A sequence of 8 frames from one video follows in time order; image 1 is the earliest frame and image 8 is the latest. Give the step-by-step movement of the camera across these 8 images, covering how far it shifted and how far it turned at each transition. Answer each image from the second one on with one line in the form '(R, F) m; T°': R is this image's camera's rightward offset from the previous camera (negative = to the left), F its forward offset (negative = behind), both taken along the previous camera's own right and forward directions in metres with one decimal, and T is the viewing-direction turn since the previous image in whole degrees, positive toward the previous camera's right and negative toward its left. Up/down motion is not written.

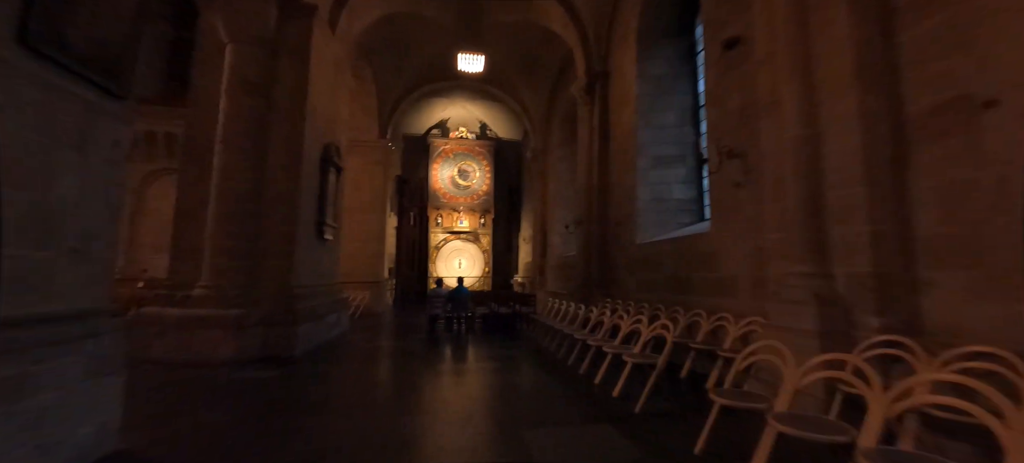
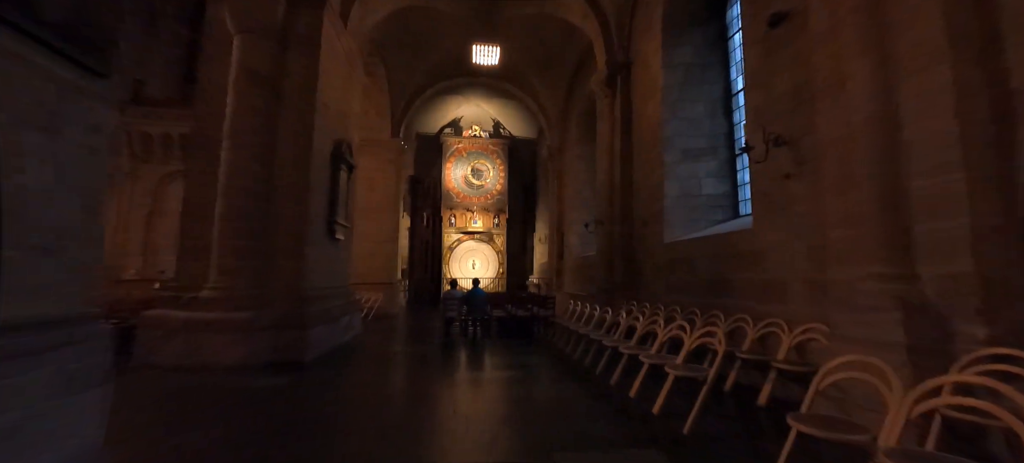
(-0.1, +0.4) m; -2°
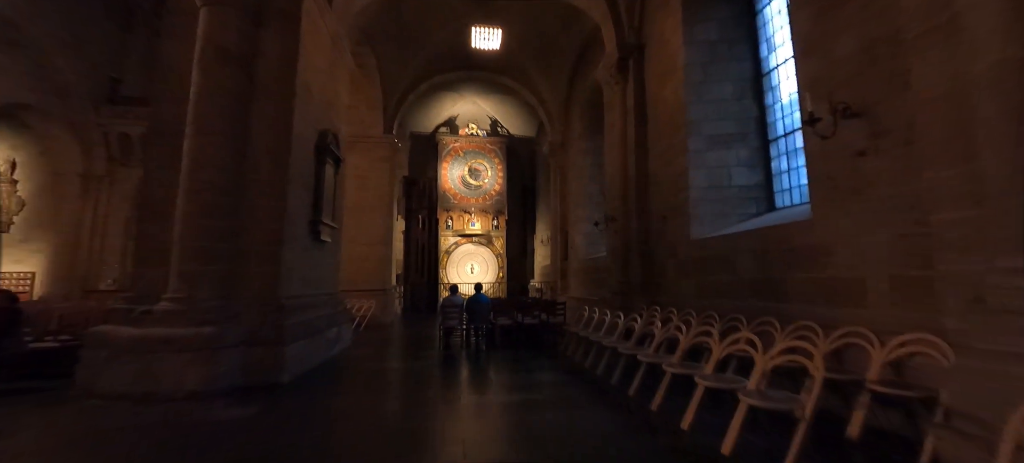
(-0.2, +0.7) m; +1°
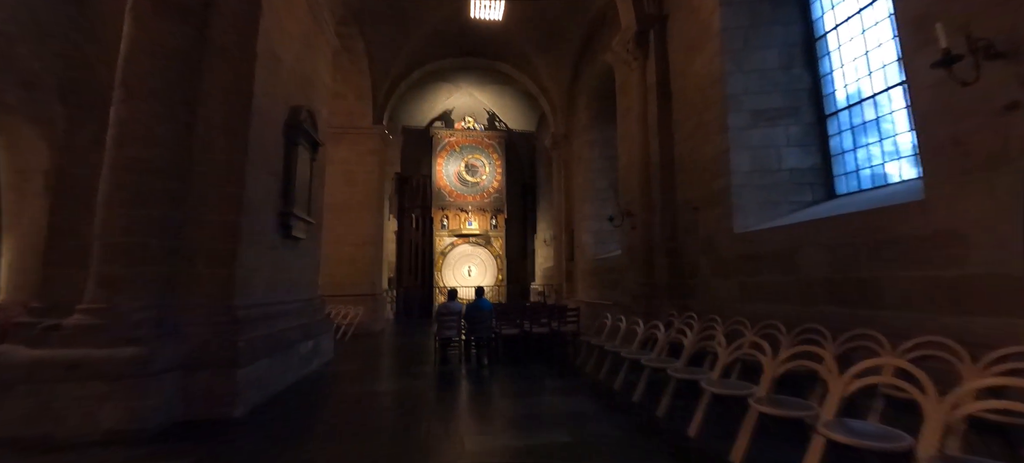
(-0.2, +0.9) m; +1°
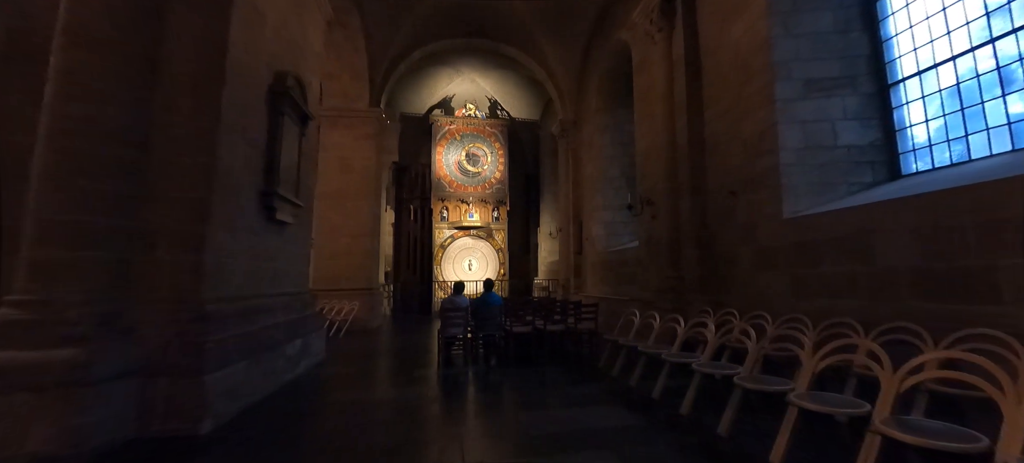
(-0.2, +0.6) m; +1°
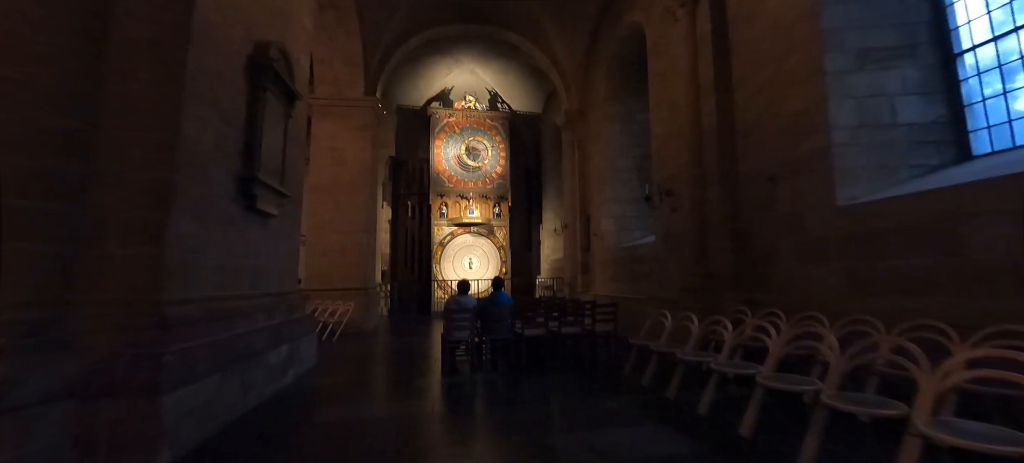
(-0.2, +0.5) m; +1°
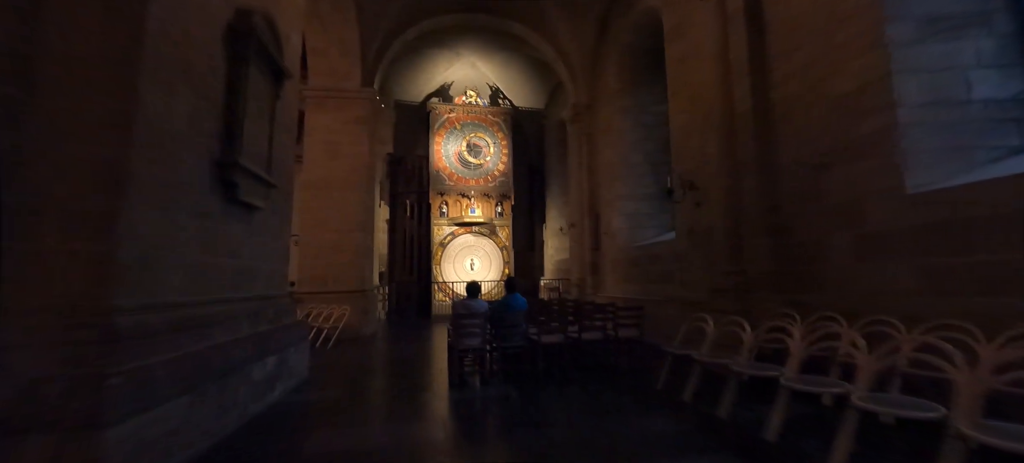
(-0.2, +0.5) m; 0°
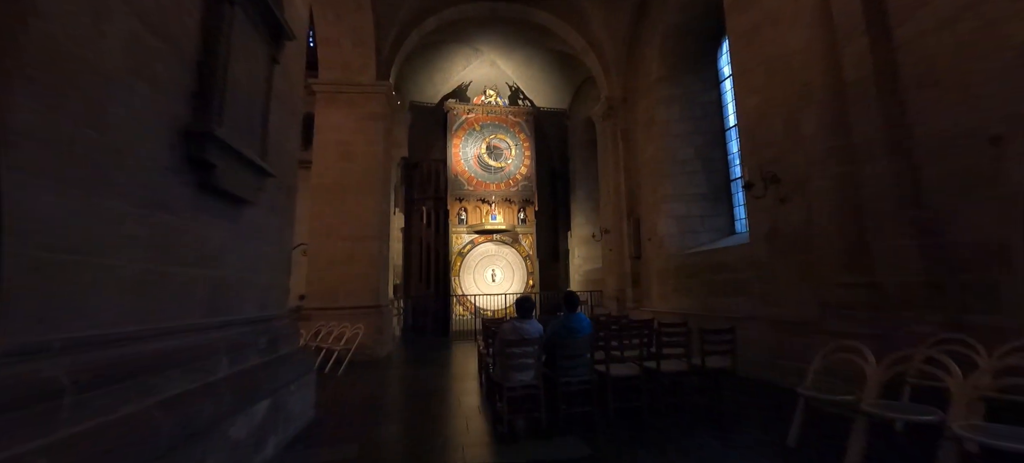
(-0.4, +0.9) m; -1°
